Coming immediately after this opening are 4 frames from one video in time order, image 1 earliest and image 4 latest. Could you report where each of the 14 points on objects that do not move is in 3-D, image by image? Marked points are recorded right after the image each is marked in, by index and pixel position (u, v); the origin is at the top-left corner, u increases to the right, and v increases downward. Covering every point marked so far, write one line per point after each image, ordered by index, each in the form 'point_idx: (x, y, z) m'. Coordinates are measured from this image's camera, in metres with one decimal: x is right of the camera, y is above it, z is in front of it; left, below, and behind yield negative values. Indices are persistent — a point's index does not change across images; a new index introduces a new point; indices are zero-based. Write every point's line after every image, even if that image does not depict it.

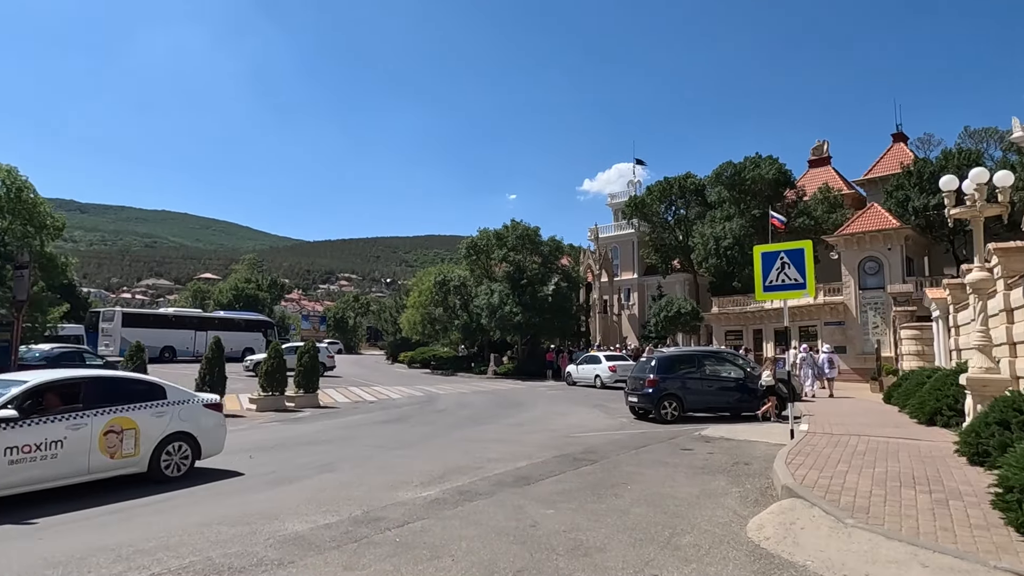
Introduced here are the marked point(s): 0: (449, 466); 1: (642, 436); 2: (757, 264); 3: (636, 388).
0: (-1.0, -2.7, +9.9) m
1: (+2.5, -2.9, +12.9) m
2: (+4.5, +0.4, +12.1) m
3: (+3.1, -2.5, +16.5) m
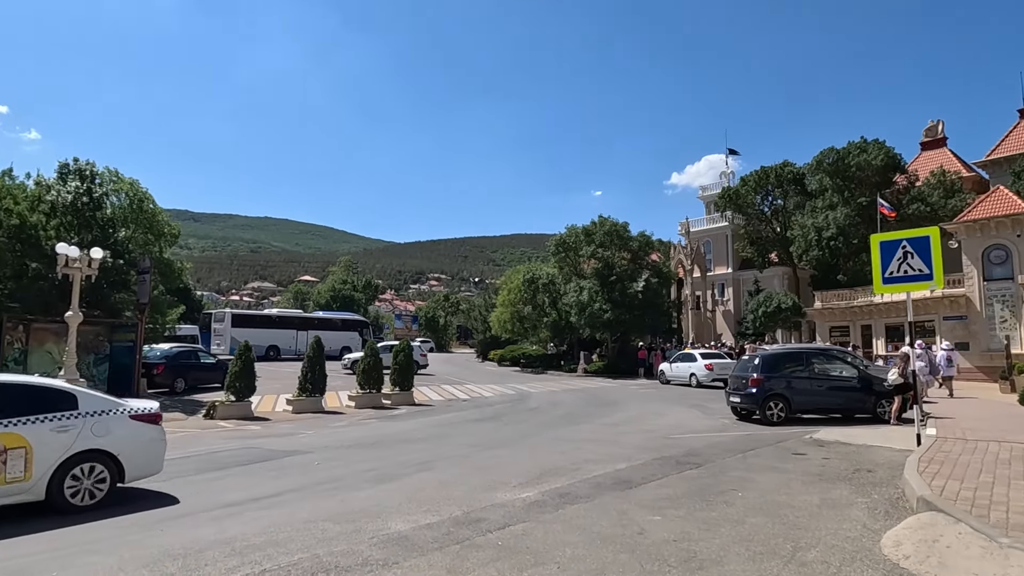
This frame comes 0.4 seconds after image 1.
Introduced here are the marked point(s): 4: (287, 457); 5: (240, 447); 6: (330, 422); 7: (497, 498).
0: (+0.5, -2.6, +9.8) m
1: (+4.3, -2.8, +12.2) m
2: (+6.1, +0.6, +11.2) m
3: (+5.4, -2.4, +15.7) m
4: (-3.9, -3.0, +11.7) m
5: (-5.5, -3.2, +13.3) m
6: (-4.8, -3.6, +17.7) m
7: (-0.2, -2.5, +7.9) m
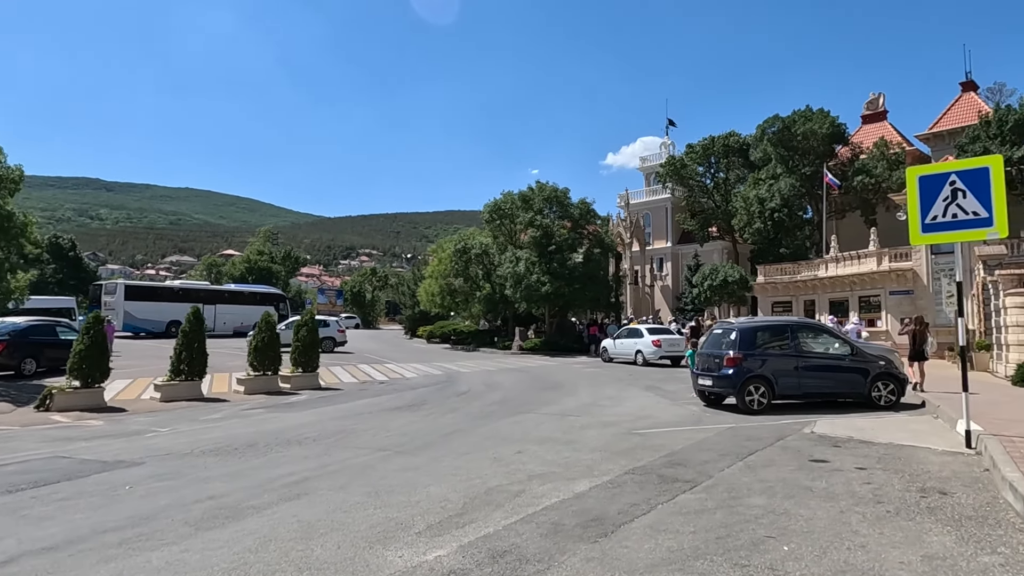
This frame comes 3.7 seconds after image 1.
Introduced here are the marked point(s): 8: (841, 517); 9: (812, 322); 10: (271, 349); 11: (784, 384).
0: (-0.4, -2.0, +6.6) m
1: (+3.2, -2.1, +9.4) m
2: (+5.1, +1.2, +8.5) m
3: (+3.9, -1.6, +13.0) m
4: (-5.0, -2.3, +8.1) m
5: (-6.7, -2.4, +9.6) m
6: (-6.5, -2.6, +14.0) m
7: (-0.9, -1.9, +4.6) m
8: (+2.7, -1.9, +5.4) m
9: (+5.8, -0.7, +12.9) m
10: (-6.6, -1.7, +18.2) m
11: (+5.1, -1.8, +12.4) m
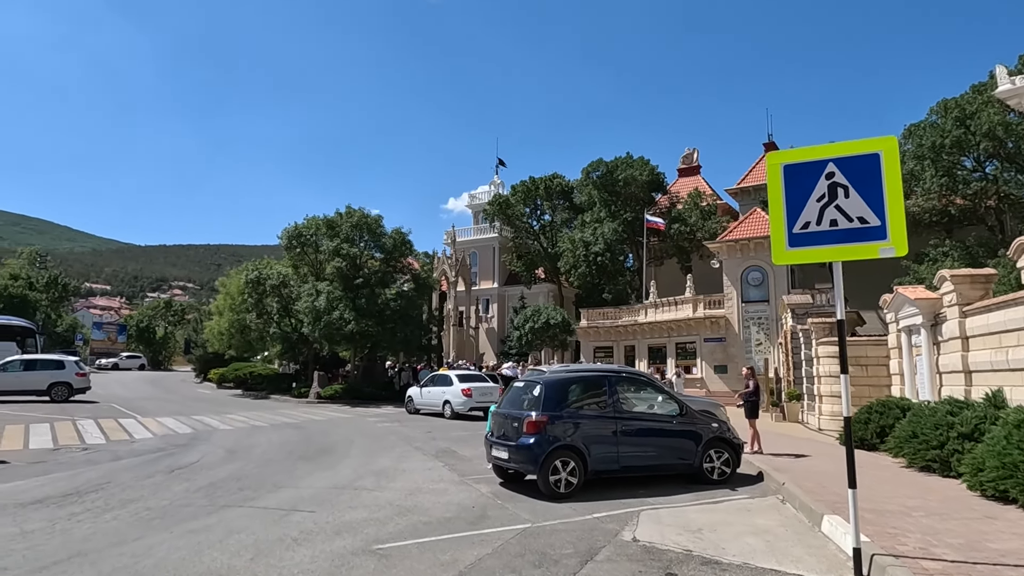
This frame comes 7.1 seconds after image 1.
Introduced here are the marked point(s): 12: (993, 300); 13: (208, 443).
0: (-2.6, -2.0, +2.4) m
1: (+0.1, -2.4, +6.0) m
2: (+2.3, +0.9, +5.8) m
3: (-0.1, -2.1, +9.6) m
4: (-7.5, -2.2, +2.7) m
5: (-9.5, -2.3, +3.8) m
6: (-10.4, -2.8, +8.0) m
7: (-2.7, -1.8, +0.4) m
8: (+0.6, -1.9, +2.0) m
9: (+1.9, -1.3, +10.1) m
10: (-11.5, -2.1, +12.2) m
11: (+1.2, -2.4, +9.4) m
12: (+7.4, -0.2, +10.3) m
13: (-7.2, -3.7, +15.7) m
